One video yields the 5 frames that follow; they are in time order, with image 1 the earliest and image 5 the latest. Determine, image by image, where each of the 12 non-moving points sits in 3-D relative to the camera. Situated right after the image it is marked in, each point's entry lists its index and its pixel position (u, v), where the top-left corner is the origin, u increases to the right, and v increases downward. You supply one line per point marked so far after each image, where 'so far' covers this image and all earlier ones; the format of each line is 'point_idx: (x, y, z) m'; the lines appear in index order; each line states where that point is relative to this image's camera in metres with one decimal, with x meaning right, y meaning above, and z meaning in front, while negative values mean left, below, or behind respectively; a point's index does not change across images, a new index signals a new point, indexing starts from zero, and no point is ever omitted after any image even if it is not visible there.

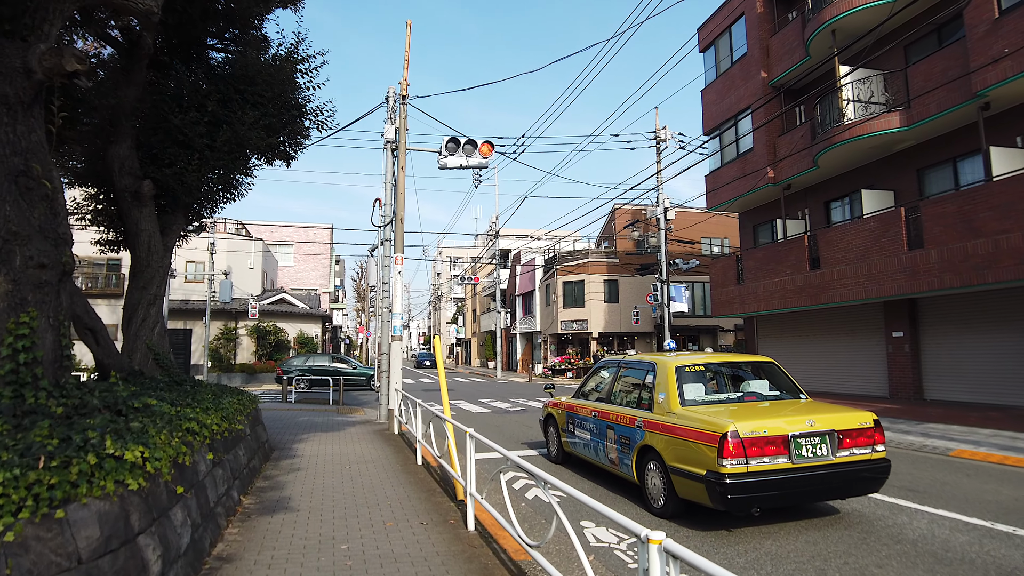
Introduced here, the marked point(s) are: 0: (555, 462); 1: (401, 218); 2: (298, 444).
0: (+0.5, -2.1, +8.1) m
1: (-1.9, +1.2, +11.7) m
2: (-2.9, -2.2, +9.2) m
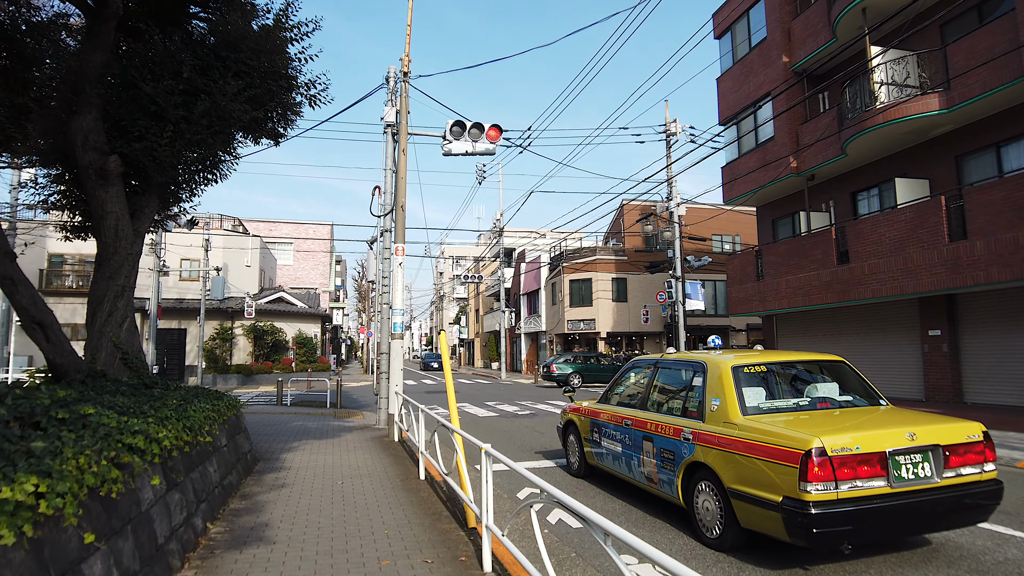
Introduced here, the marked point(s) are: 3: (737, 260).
0: (+0.7, -2.0, +7.1) m
1: (-1.8, +1.3, +10.7) m
2: (-2.8, -2.0, +8.2) m
3: (+6.5, +0.8, +19.4) m
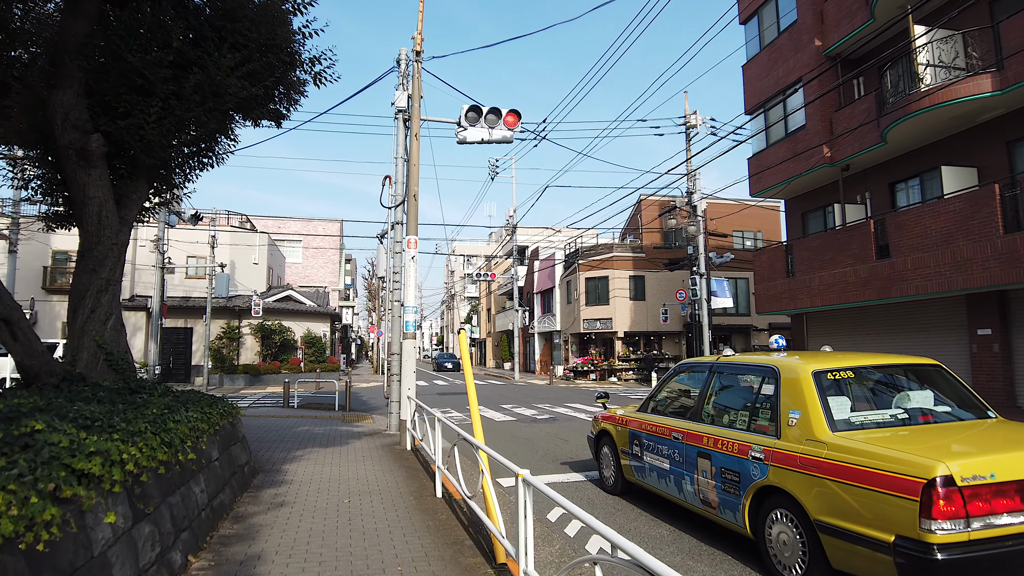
0: (+0.9, -1.9, +6.3) m
1: (-1.4, +1.4, +10.0) m
2: (-2.5, -2.0, +7.5) m
3: (+6.9, +0.9, +18.5) m
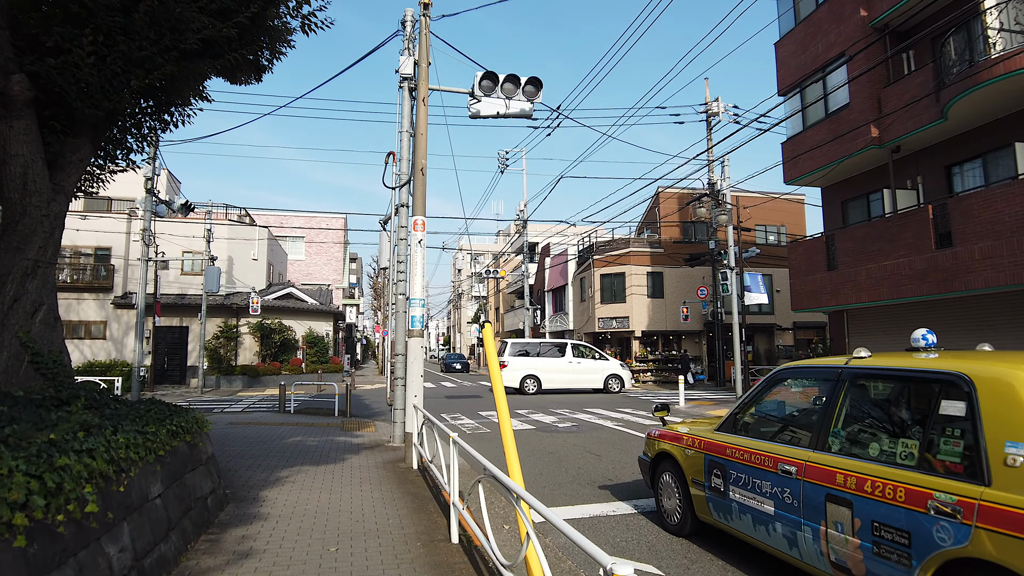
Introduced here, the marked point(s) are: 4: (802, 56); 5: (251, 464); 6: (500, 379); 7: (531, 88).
0: (+1.2, -1.8, +4.9) m
1: (-1.1, +1.5, +8.6) m
2: (-2.2, -1.9, +6.1) m
3: (+7.3, +1.0, +17.0) m
4: (+7.3, +5.9, +17.0) m
5: (-2.8, -1.9, +7.3) m
6: (-0.1, -0.6, +4.3) m
7: (+0.3, +3.2, +10.6) m
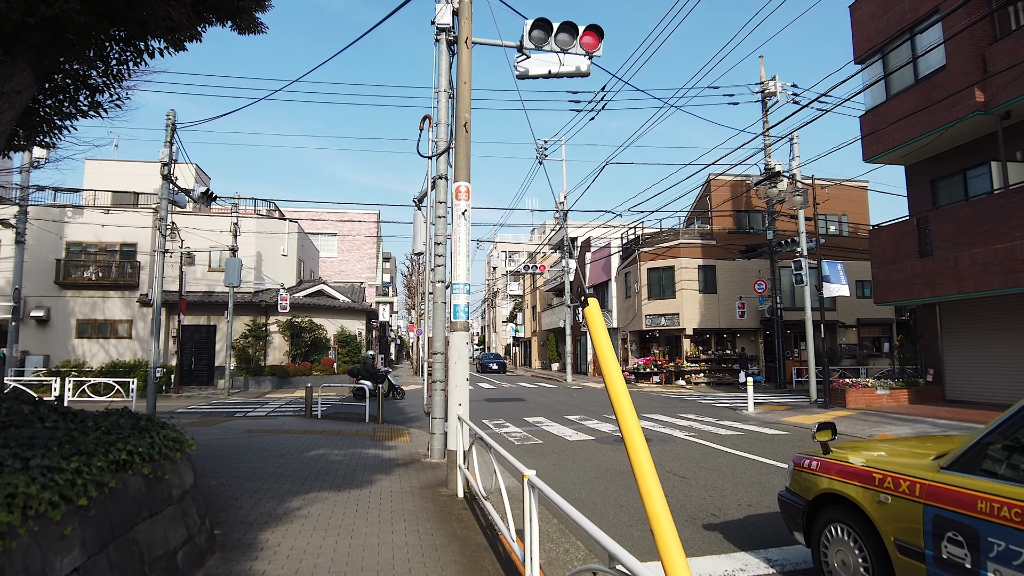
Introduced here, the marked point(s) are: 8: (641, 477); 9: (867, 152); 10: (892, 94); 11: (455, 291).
0: (+1.7, -1.6, +3.2) m
1: (-0.5, +1.7, +7.1) m
2: (-1.7, -1.7, +4.7) m
3: (+8.4, +1.2, +15.1) m
4: (+8.3, +6.1, +15.0) m
5: (-2.2, -1.7, +5.8) m
6: (+0.4, -0.5, +2.7) m
7: (+1.0, +3.4, +9.0) m
8: (+0.4, -0.7, +2.2) m
9: (+8.2, +3.1, +15.5) m
10: (+8.4, +4.3, +14.8) m
11: (-0.6, 0.0, +7.1) m
